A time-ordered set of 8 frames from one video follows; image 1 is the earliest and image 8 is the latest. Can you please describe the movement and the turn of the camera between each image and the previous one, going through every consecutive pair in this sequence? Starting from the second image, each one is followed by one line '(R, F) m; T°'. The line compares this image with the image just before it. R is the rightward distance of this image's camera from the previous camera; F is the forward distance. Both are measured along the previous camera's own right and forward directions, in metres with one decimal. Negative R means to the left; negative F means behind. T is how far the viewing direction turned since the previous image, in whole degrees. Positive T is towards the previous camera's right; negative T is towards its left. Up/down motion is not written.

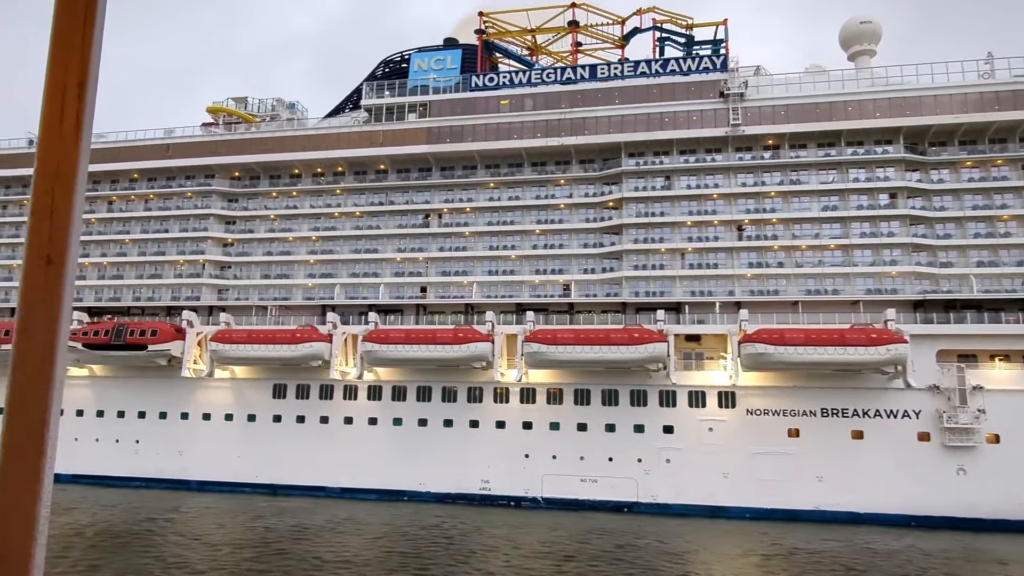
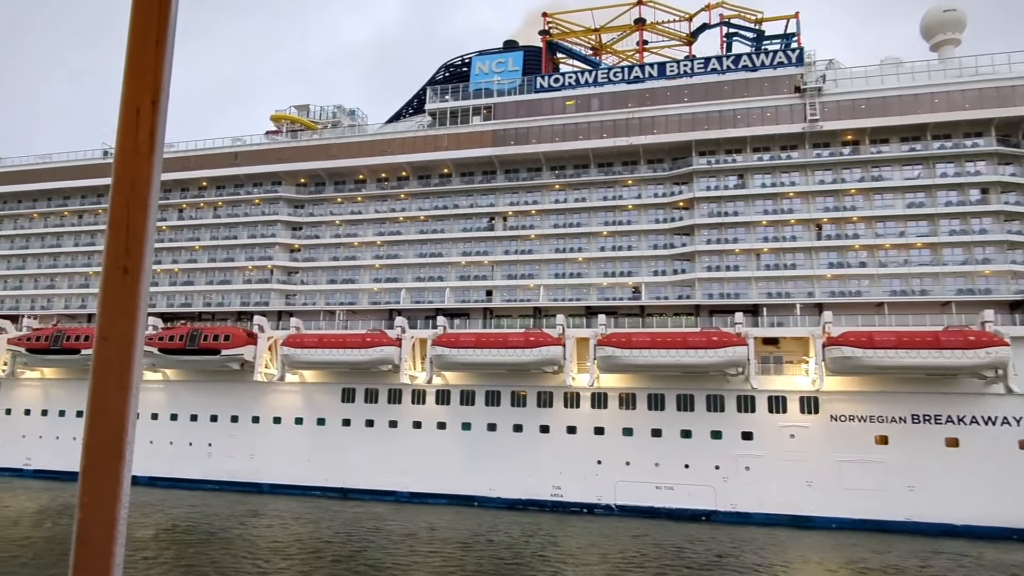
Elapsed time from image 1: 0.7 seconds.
(-1.0, +0.2) m; -3°
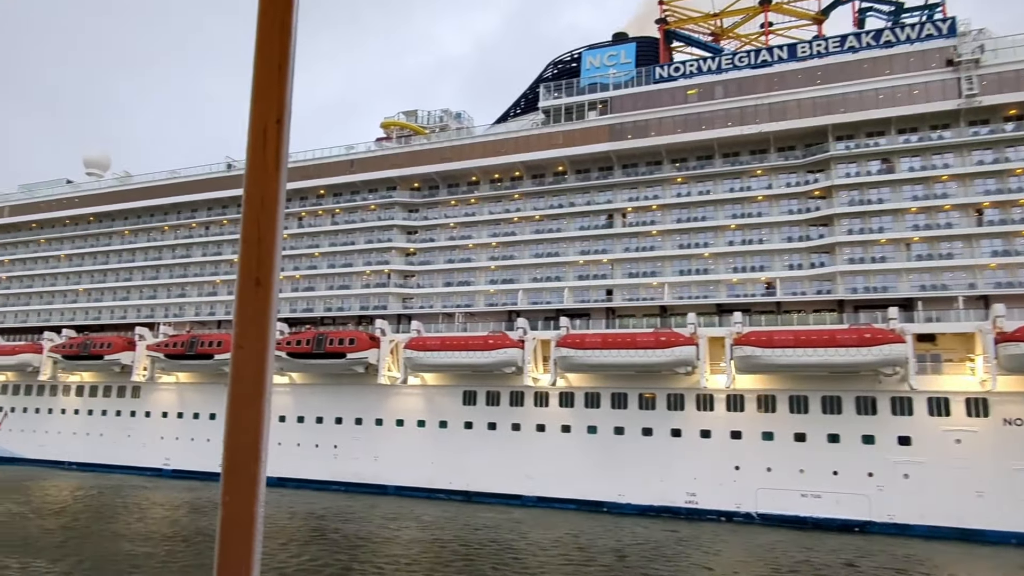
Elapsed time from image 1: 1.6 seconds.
(-1.5, +0.4) m; -7°
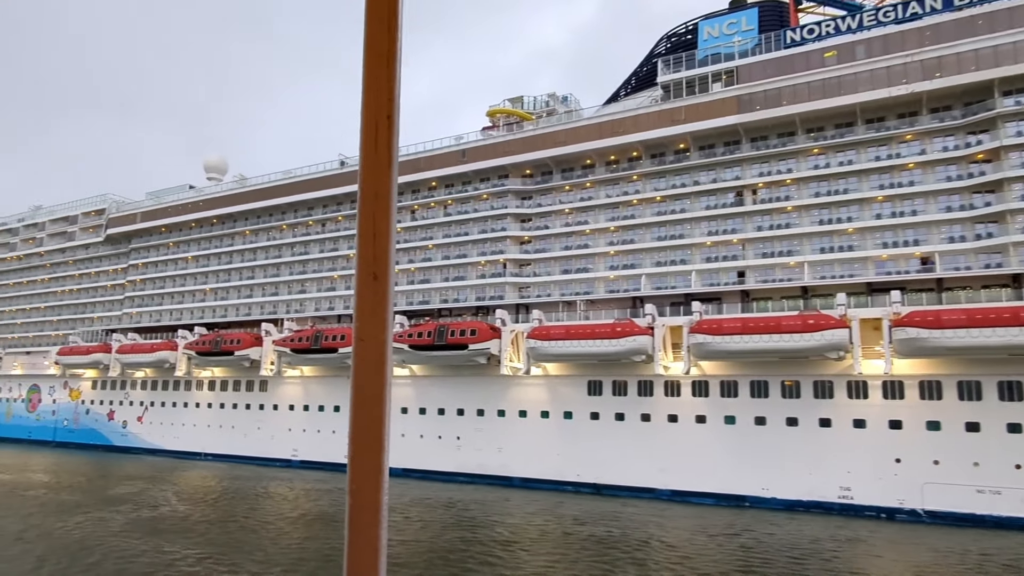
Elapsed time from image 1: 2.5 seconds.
(-1.4, +0.6) m; -7°
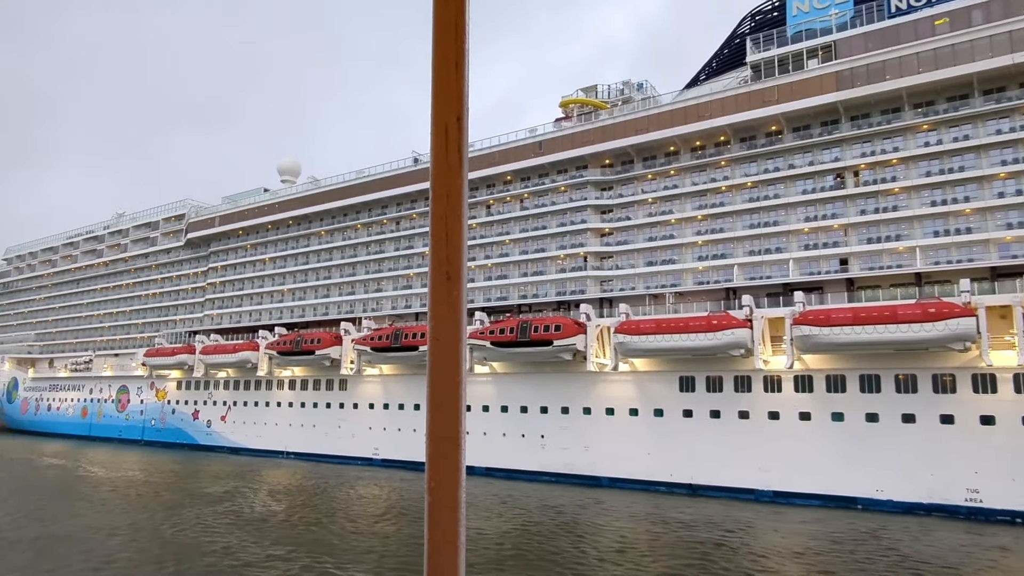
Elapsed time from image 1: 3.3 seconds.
(-1.1, +0.6) m; -4°
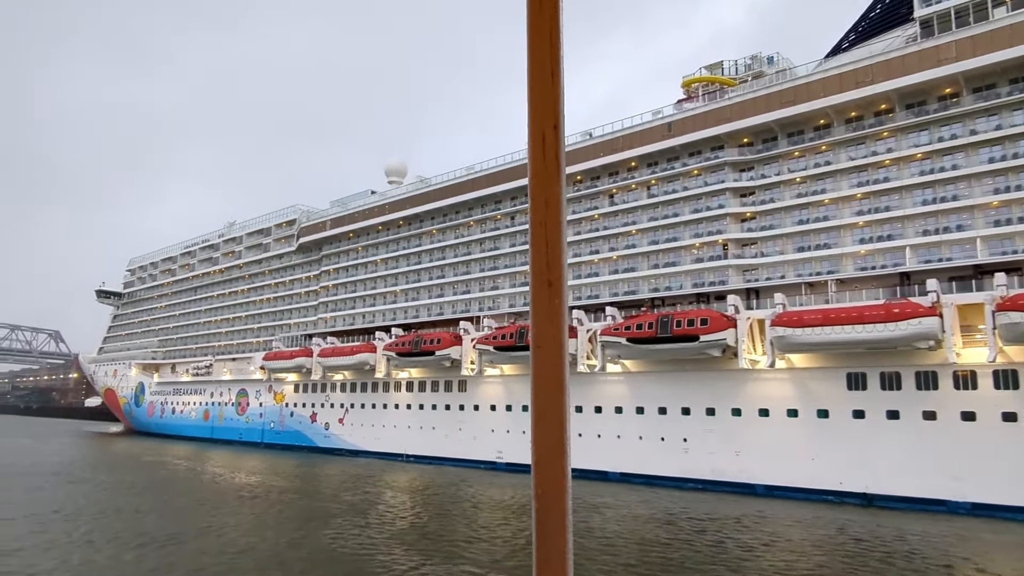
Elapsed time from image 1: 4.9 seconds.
(-1.9, +1.2) m; -6°
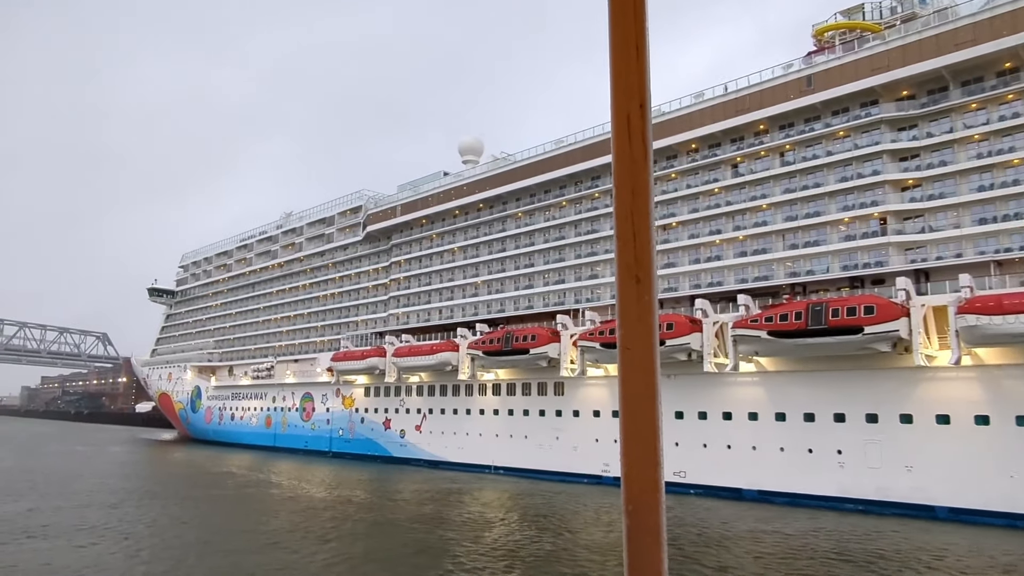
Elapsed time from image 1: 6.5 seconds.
(-2.4, +2.9) m; -3°
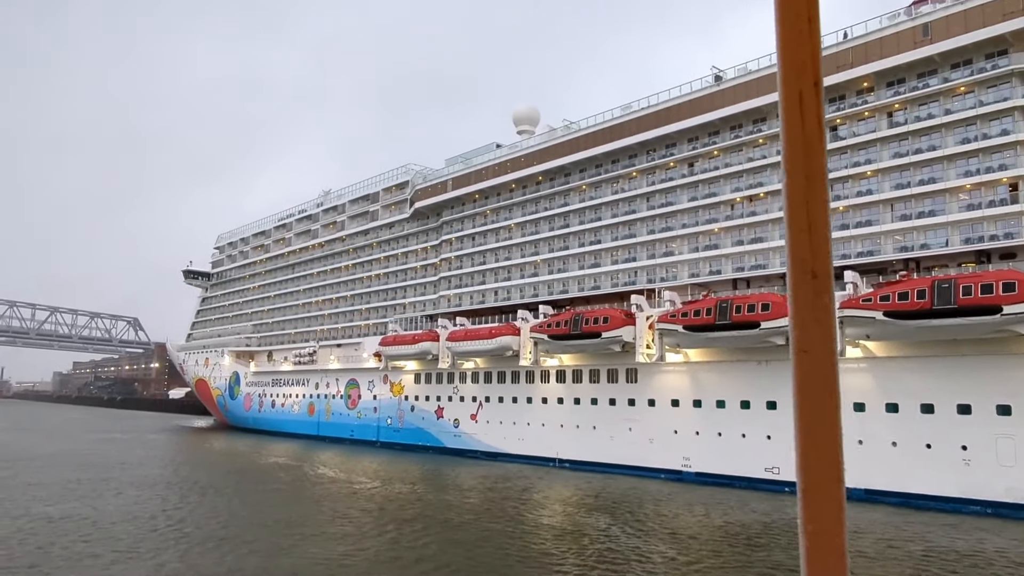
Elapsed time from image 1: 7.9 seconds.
(-1.5, +1.8) m; -2°
